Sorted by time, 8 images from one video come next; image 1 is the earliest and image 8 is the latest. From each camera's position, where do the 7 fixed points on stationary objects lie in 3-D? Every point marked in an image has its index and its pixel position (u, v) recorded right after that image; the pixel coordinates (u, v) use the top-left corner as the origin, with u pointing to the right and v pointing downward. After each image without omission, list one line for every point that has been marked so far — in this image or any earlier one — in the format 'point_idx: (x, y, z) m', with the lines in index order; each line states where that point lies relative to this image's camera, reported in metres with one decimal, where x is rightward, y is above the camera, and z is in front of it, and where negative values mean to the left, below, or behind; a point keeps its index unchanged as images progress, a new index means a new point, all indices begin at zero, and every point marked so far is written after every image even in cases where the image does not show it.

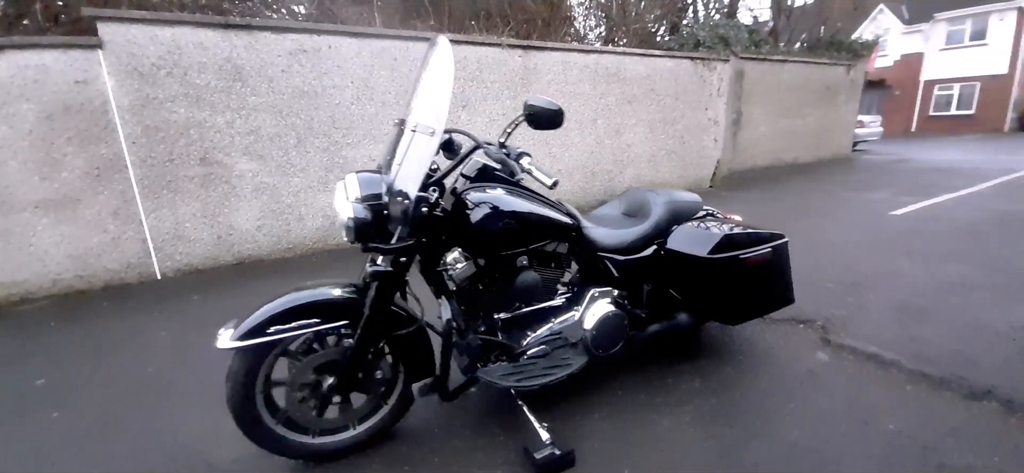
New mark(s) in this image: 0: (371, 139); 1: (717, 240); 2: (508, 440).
0: (-2.0, +1.4, +5.7) m
1: (+1.1, 0.0, +2.3) m
2: (0.0, -1.0, +2.0) m
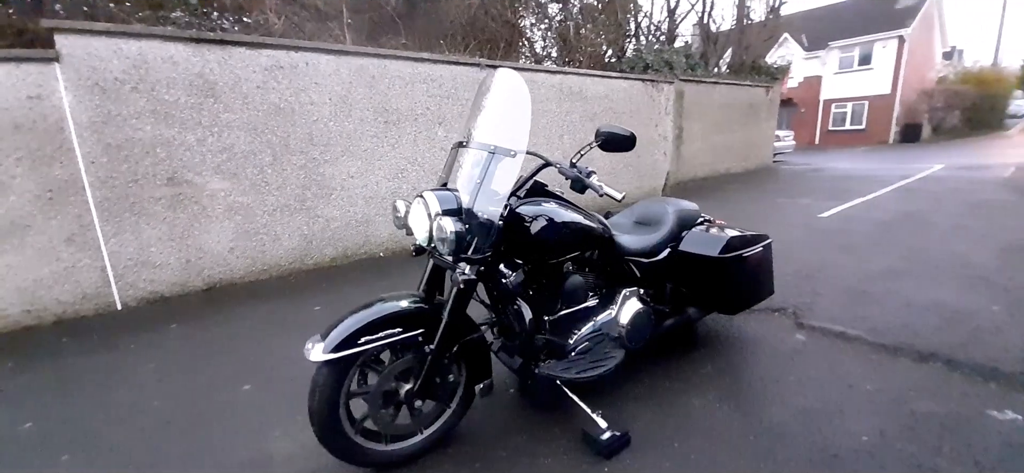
0: (-2.2, +1.1, +5.7) m
1: (+1.3, 0.0, +2.6) m
2: (+0.3, -1.0, +2.1) m
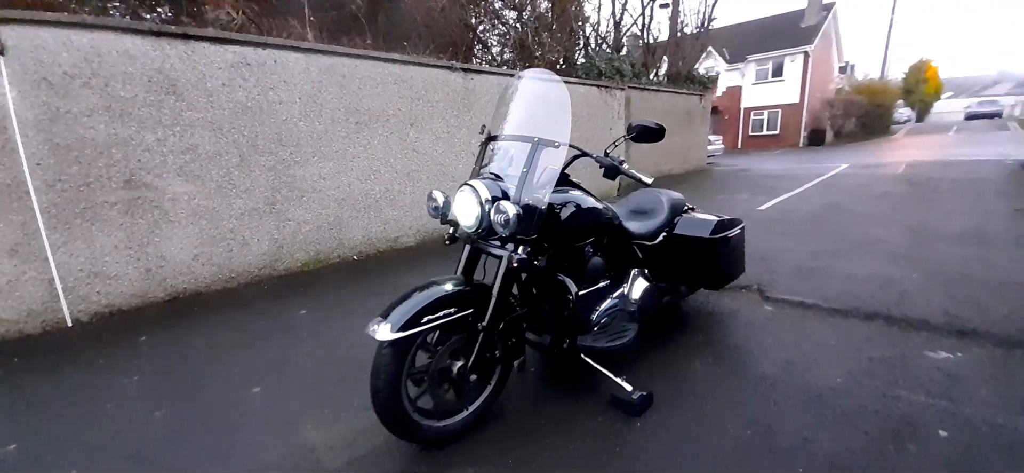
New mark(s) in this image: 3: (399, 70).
0: (-2.6, +1.1, +5.6) m
1: (+1.4, +0.1, +3.0) m
2: (+0.5, -0.9, +2.4) m
3: (-1.7, +2.5, +6.2) m
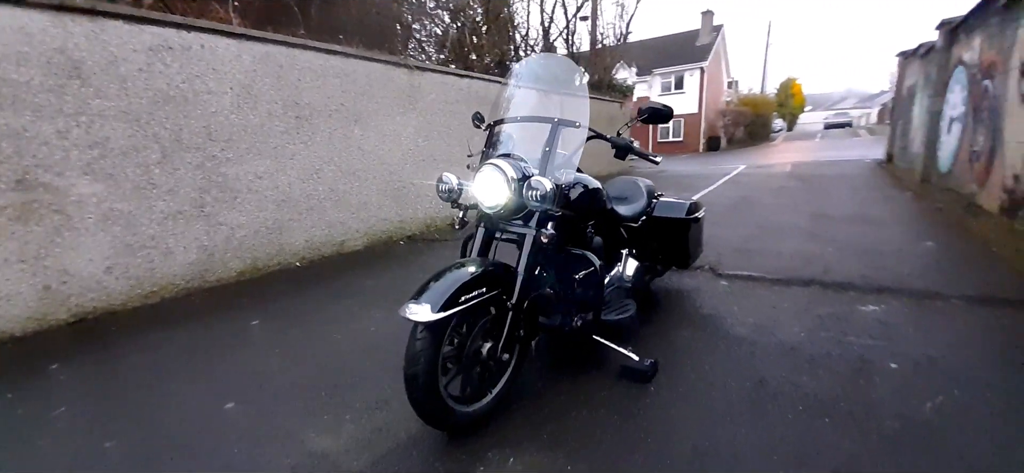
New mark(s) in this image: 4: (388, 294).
0: (-3.1, +1.0, +5.1) m
1: (+1.3, +0.2, +3.3) m
2: (+0.5, -0.8, +2.5) m
3: (-2.4, +2.5, +5.9) m
4: (-1.3, -0.6, +4.4) m
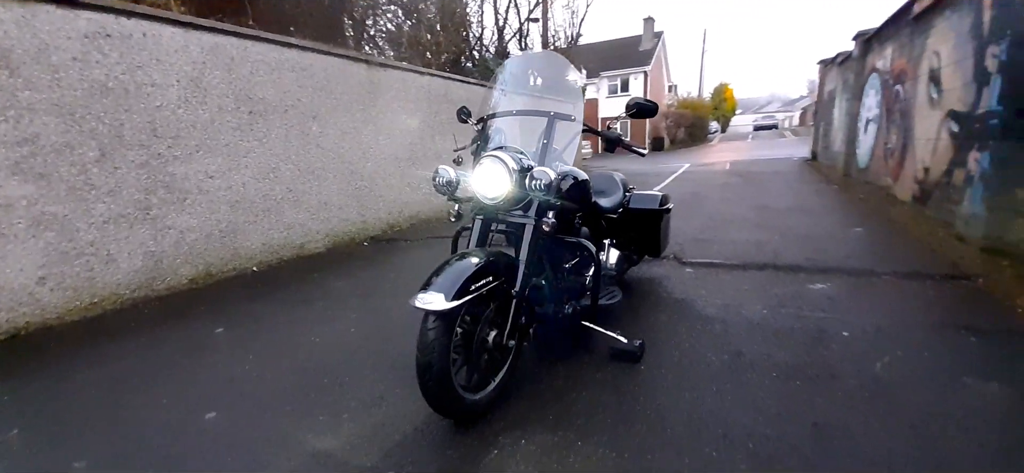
0: (-3.5, +1.0, +4.8) m
1: (+1.2, +0.3, +3.5) m
2: (+0.5, -0.7, +2.6) m
3: (-2.9, +2.4, +5.7) m
4: (-1.6, -0.6, +4.3) m
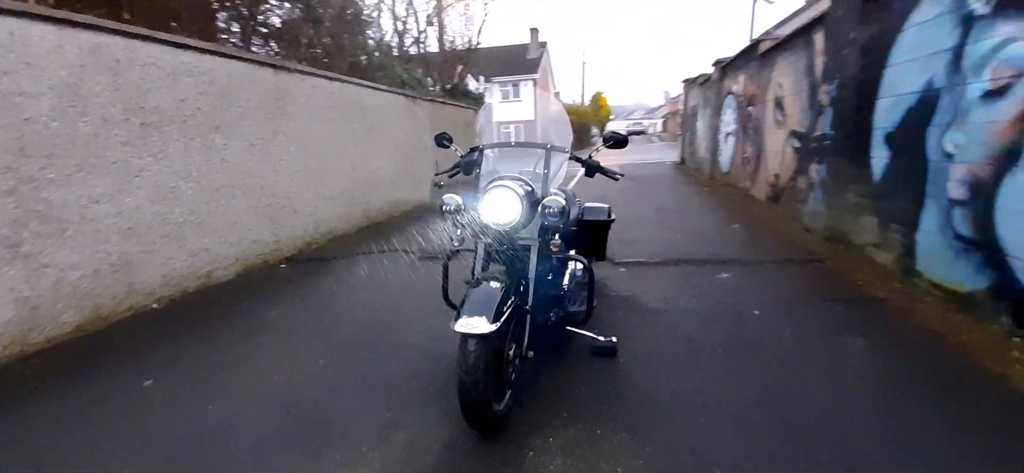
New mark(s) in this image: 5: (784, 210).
0: (-4.0, +0.6, +4.0) m
1: (+0.8, +0.2, +4.0) m
2: (+0.5, -0.8, +2.9) m
3: (-3.8, +2.1, +5.0) m
4: (-2.0, -0.8, +4.1) m
5: (+4.1, +0.4, +6.3) m
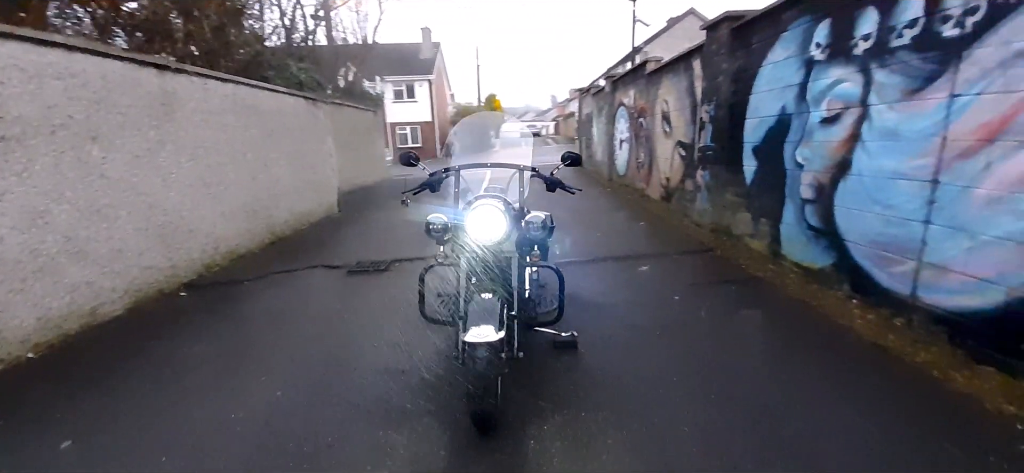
0: (-4.4, +0.3, +3.2) m
1: (+0.3, +0.2, +4.4) m
2: (+0.3, -0.9, +3.3) m
3: (-4.6, +1.8, +4.2) m
4: (-2.4, -1.0, +3.8) m
5: (+2.9, +0.5, +7.4) m
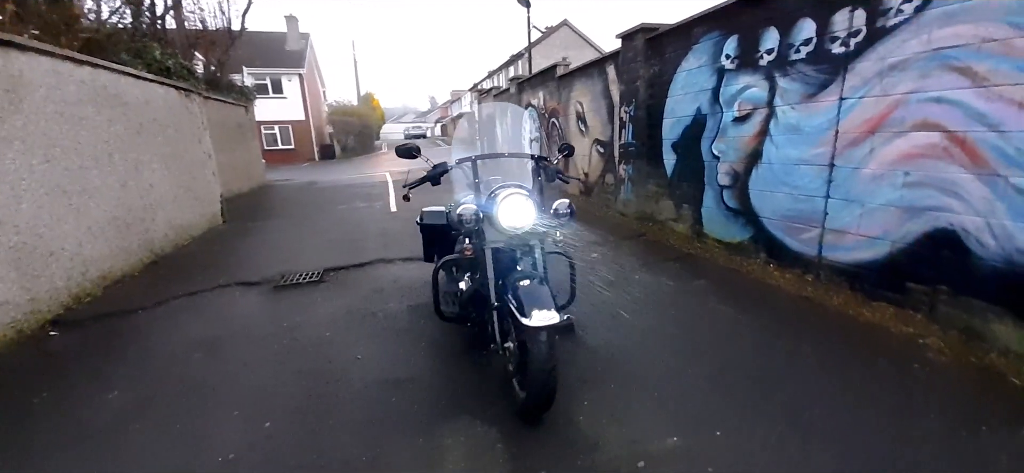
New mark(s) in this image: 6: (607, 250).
0: (-4.3, +0.1, +2.1) m
1: (-0.1, +0.3, +4.4) m
2: (+0.3, -0.8, +3.4) m
3: (-4.8, +1.5, +3.0) m
4: (-2.4, -1.1, +3.2) m
5: (+1.6, +0.7, +8.1) m
6: (+1.3, -0.2, +5.6) m
